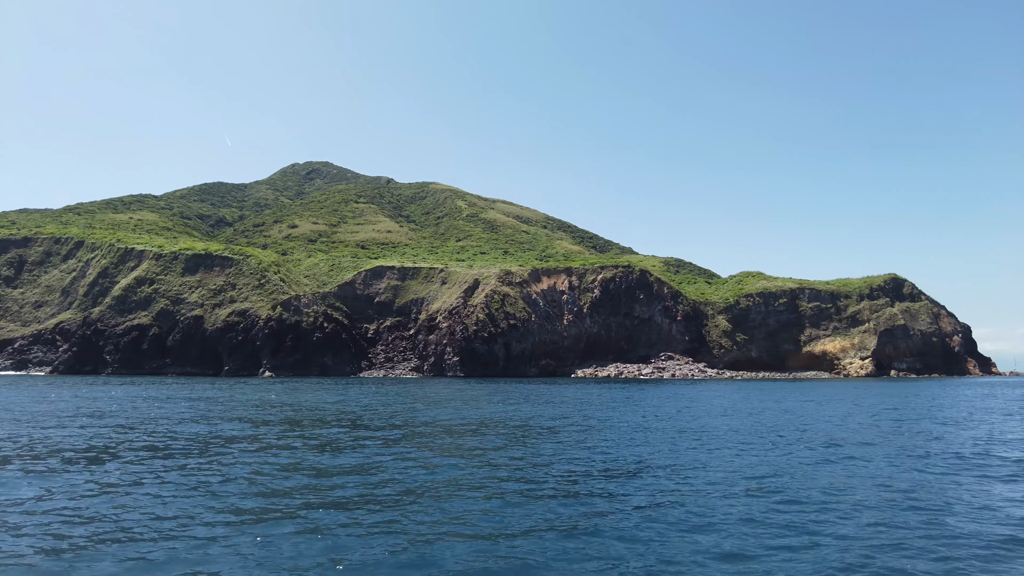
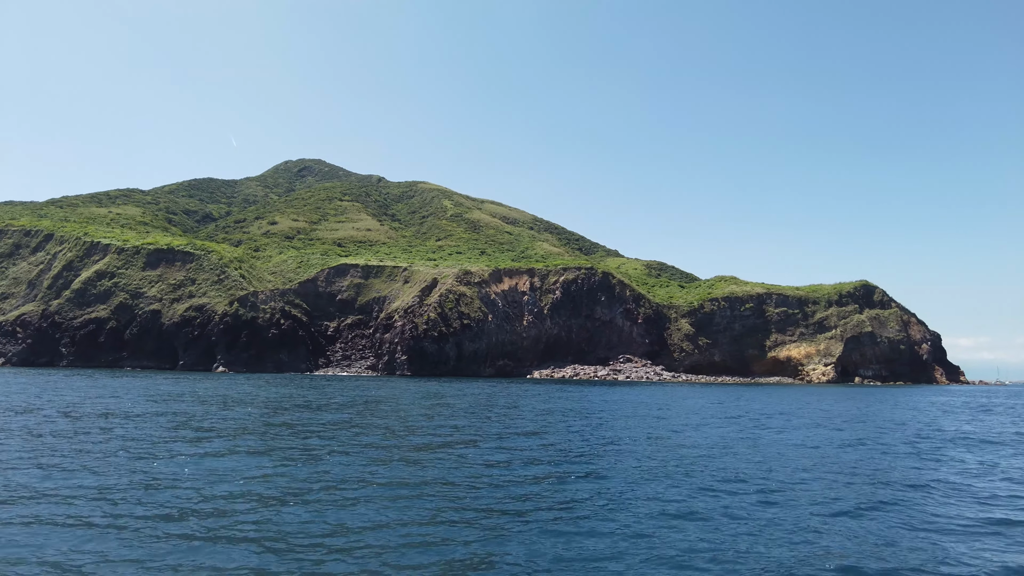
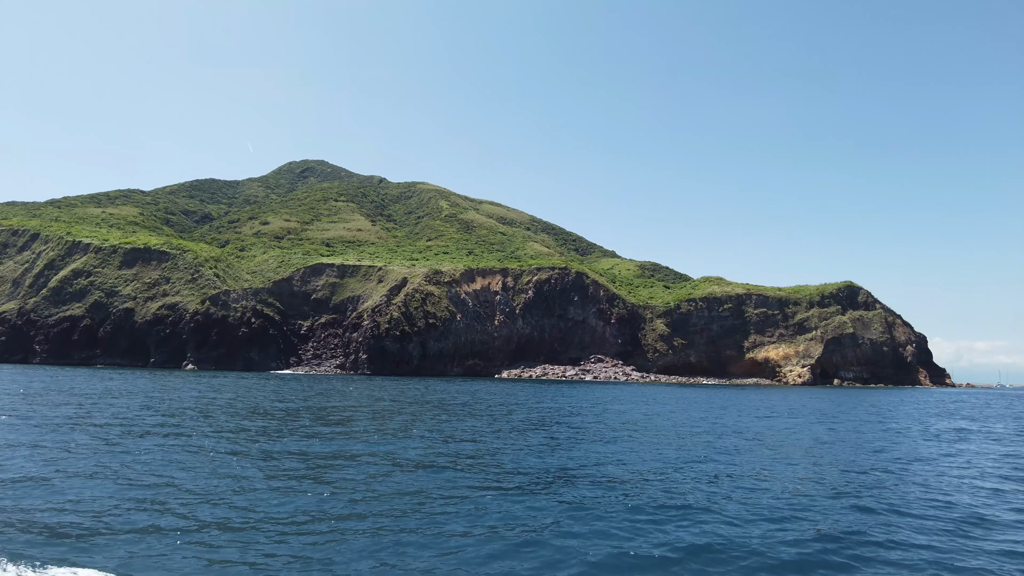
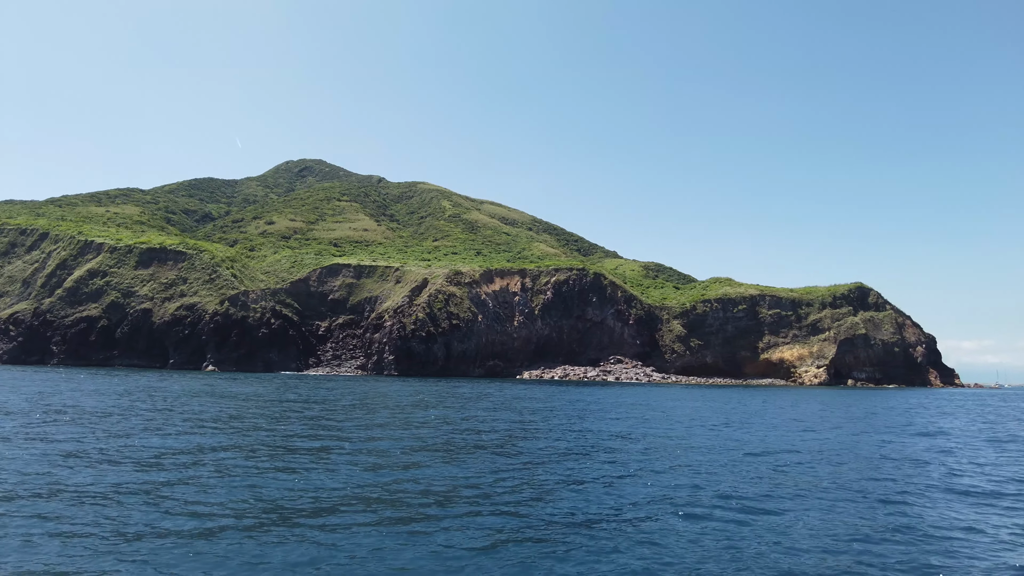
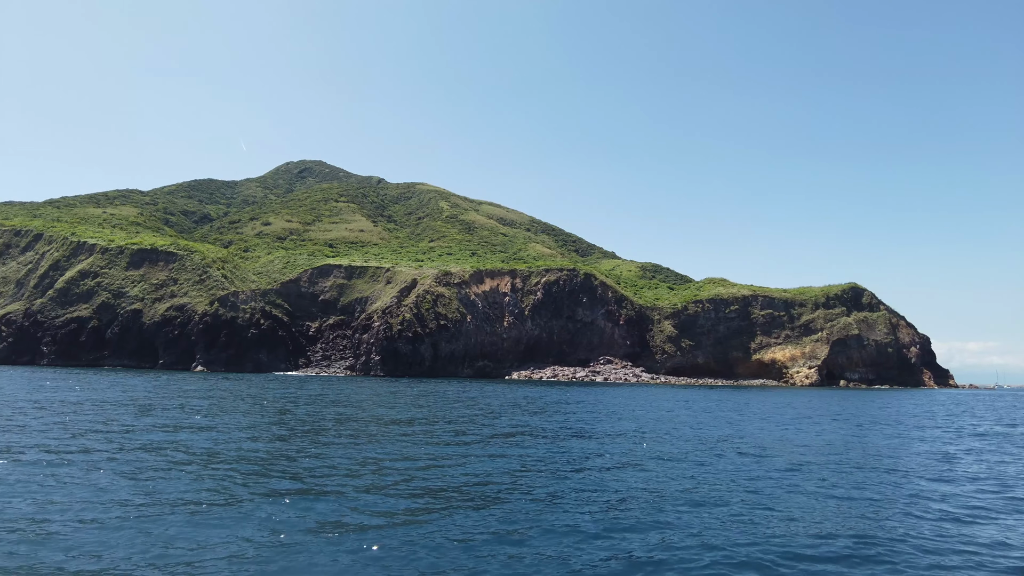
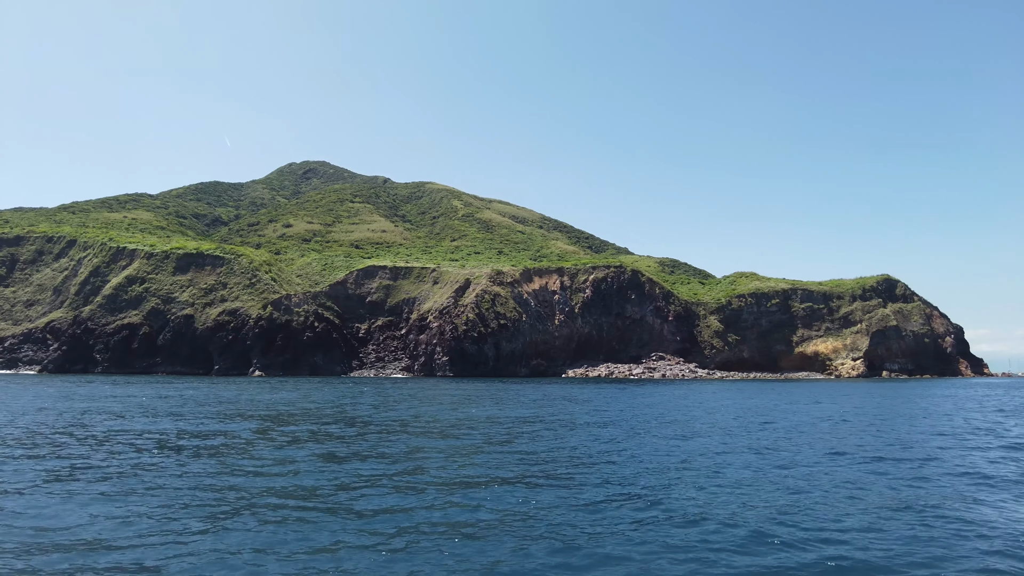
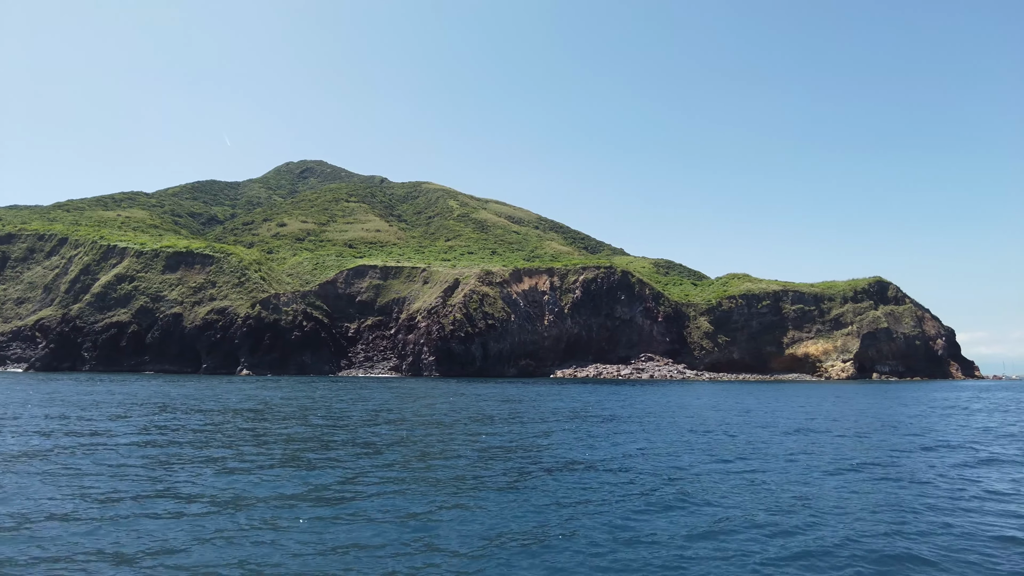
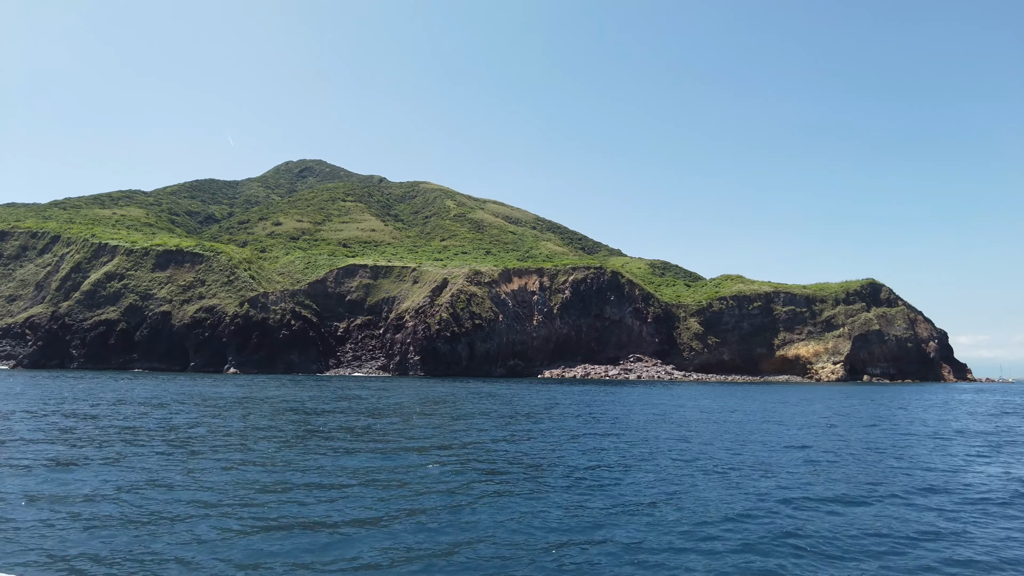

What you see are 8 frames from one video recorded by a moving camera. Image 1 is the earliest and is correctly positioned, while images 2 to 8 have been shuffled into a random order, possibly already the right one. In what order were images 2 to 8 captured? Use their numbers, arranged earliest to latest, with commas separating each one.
6, 7, 8, 2, 4, 5, 3
